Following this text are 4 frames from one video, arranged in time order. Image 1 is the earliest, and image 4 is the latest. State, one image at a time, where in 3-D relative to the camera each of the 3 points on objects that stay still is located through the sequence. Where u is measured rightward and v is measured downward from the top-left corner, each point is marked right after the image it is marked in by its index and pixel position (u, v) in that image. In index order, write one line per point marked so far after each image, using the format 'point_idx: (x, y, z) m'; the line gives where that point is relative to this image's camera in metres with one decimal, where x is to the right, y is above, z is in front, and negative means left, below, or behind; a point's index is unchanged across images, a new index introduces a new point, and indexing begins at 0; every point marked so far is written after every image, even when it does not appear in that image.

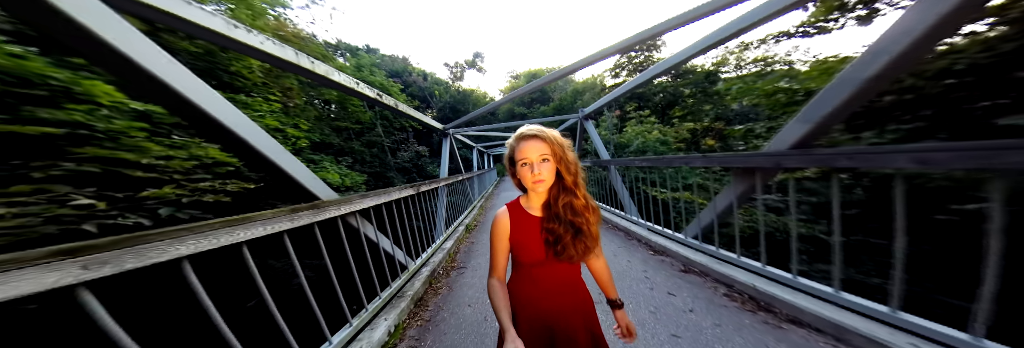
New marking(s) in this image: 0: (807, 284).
0: (+3.0, -1.2, +2.0) m
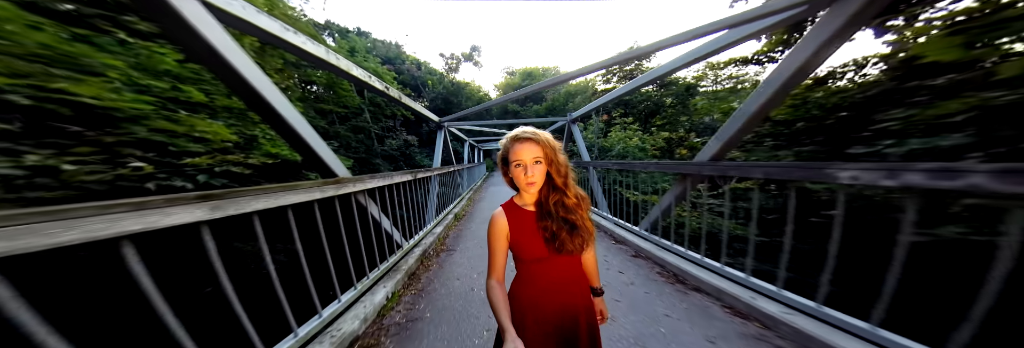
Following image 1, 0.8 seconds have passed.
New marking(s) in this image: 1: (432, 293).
0: (+2.7, -1.3, +2.6) m
1: (-1.3, -1.9, +2.9) m
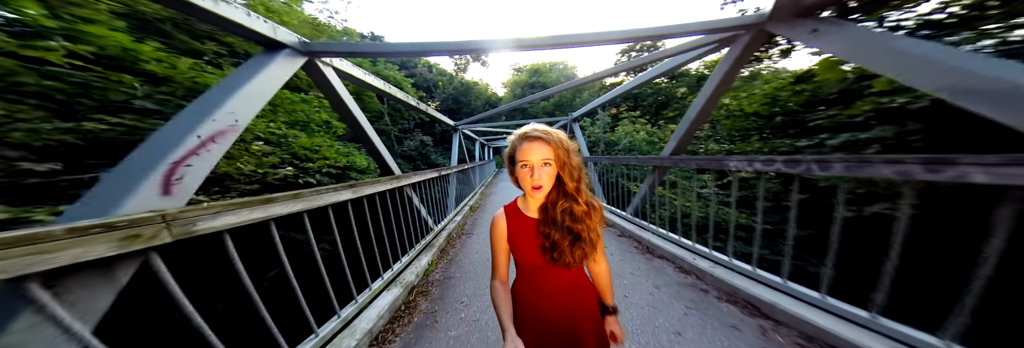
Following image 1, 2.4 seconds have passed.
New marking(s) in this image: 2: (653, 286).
0: (+2.9, -1.1, +3.3) m
1: (-1.1, -1.8, +3.8) m
2: (+1.8, -1.4, +2.3) m
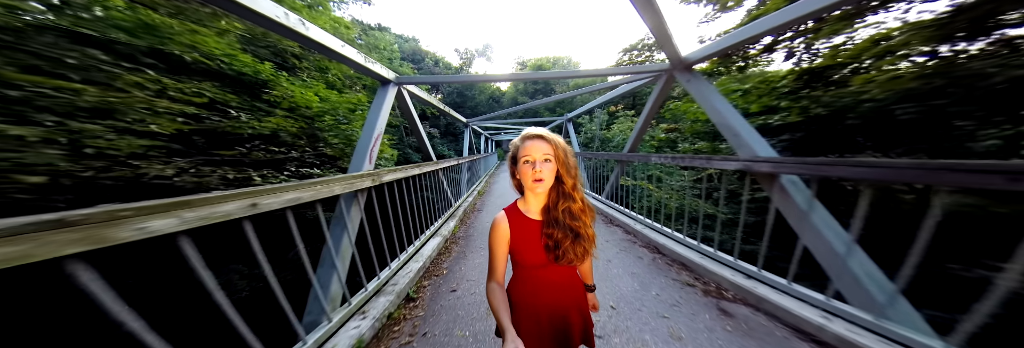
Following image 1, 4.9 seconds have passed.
0: (+2.9, -0.9, +4.4) m
1: (-1.0, -1.5, +5.0) m
2: (+1.8, -1.3, +3.5) m
